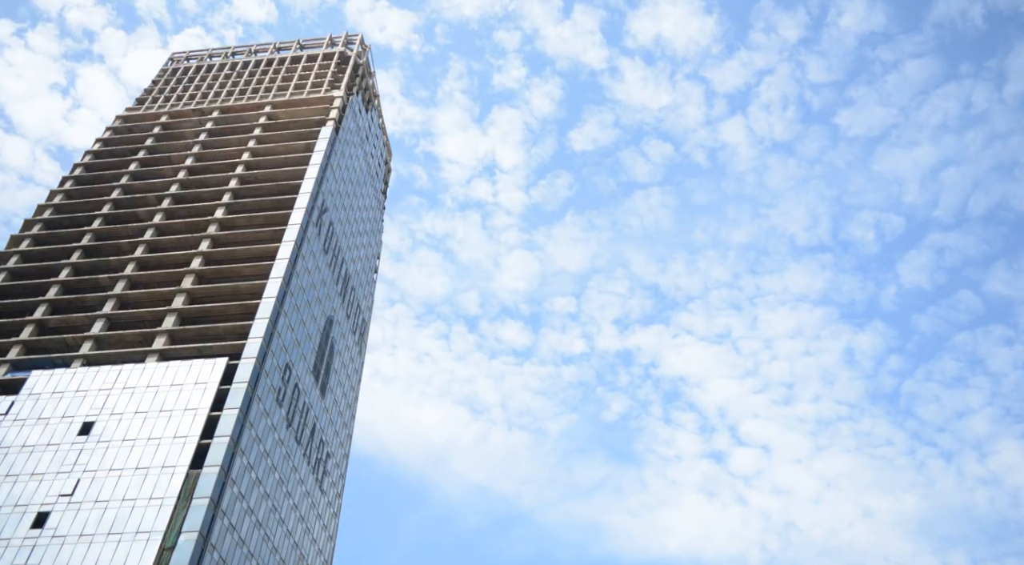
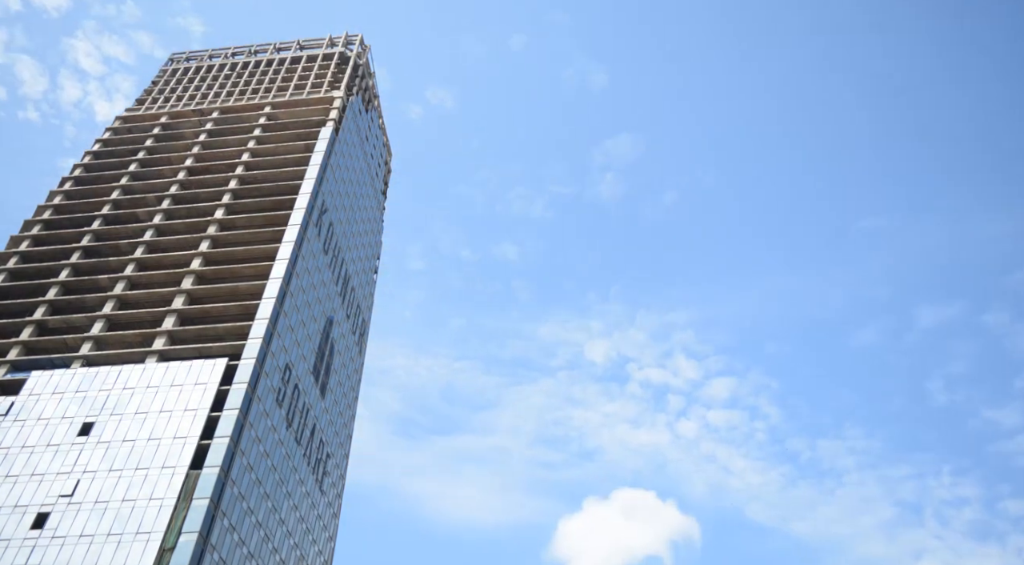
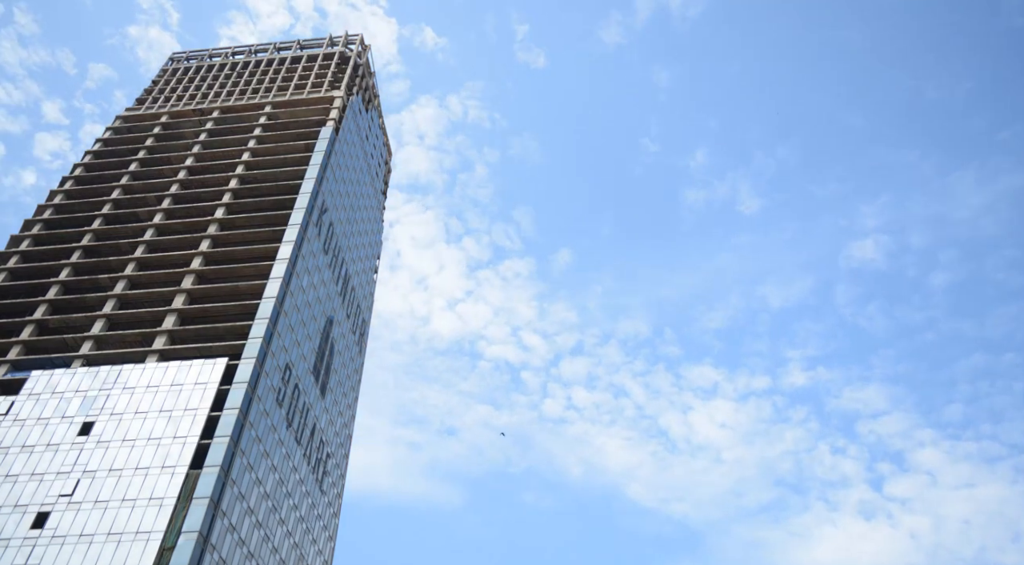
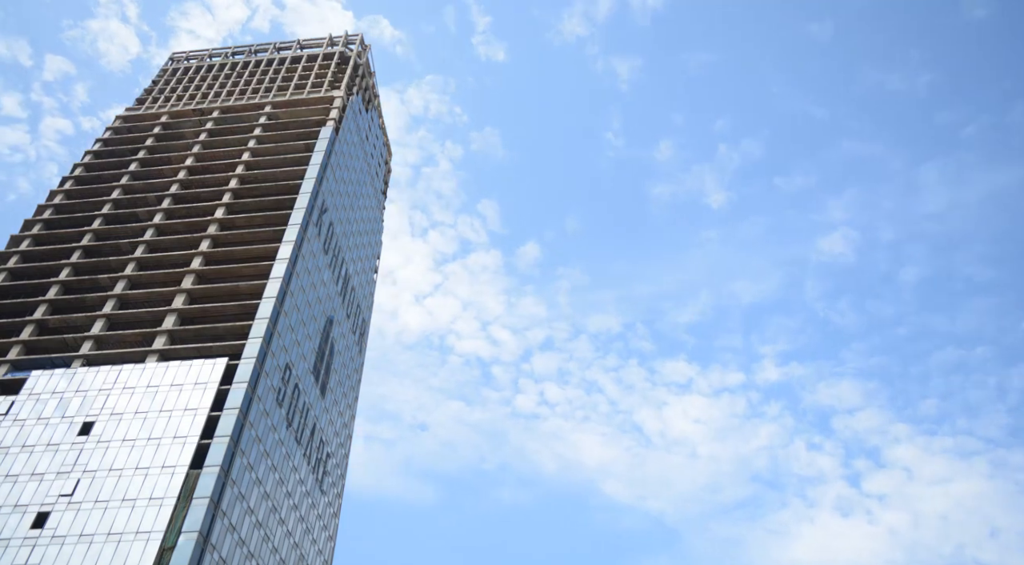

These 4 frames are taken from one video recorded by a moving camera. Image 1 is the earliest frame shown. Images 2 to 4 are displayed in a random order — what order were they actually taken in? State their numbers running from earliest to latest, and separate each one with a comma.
4, 3, 2
